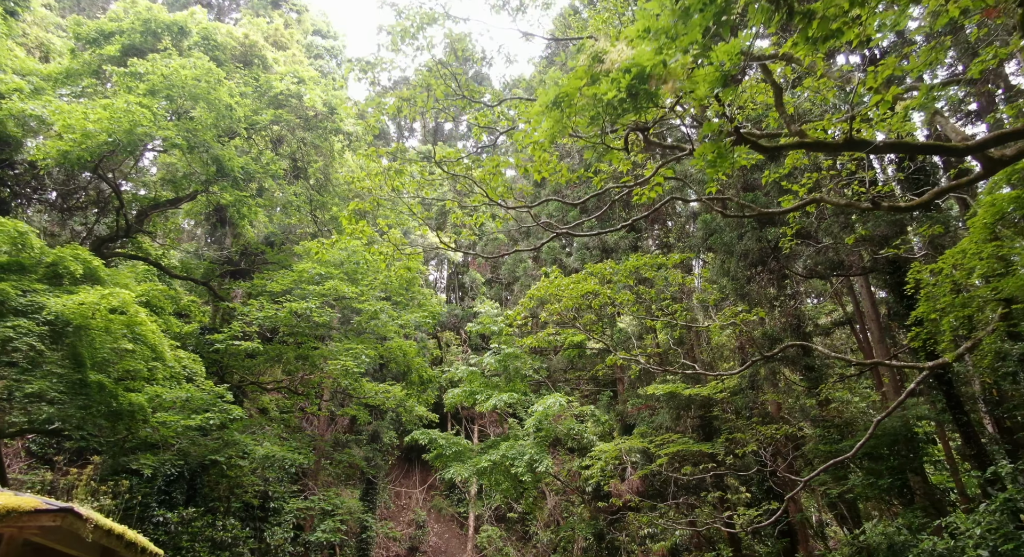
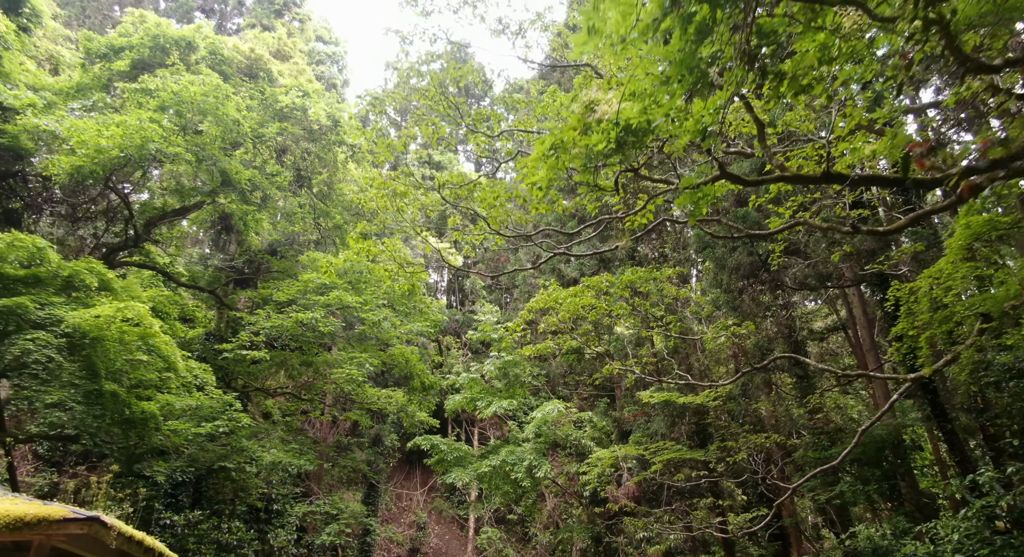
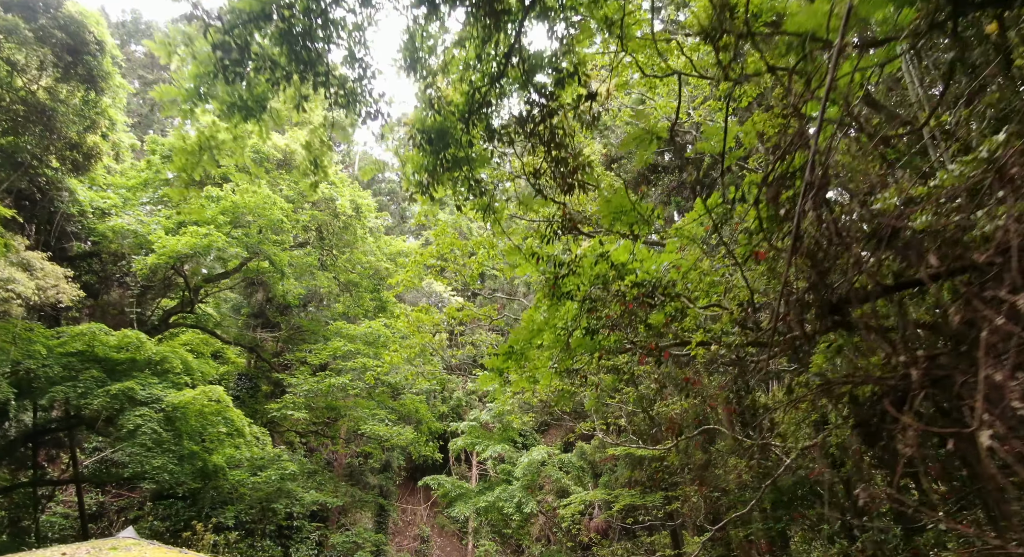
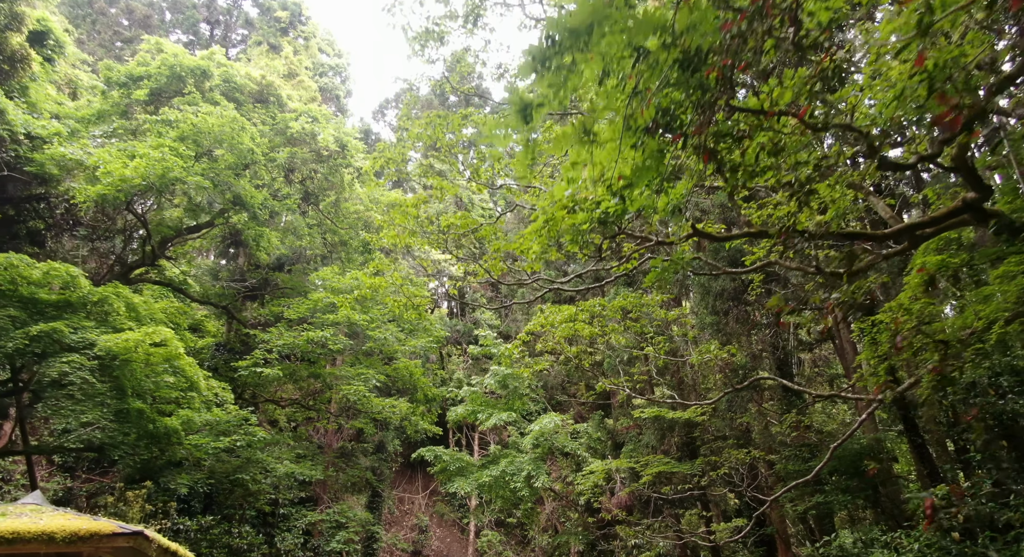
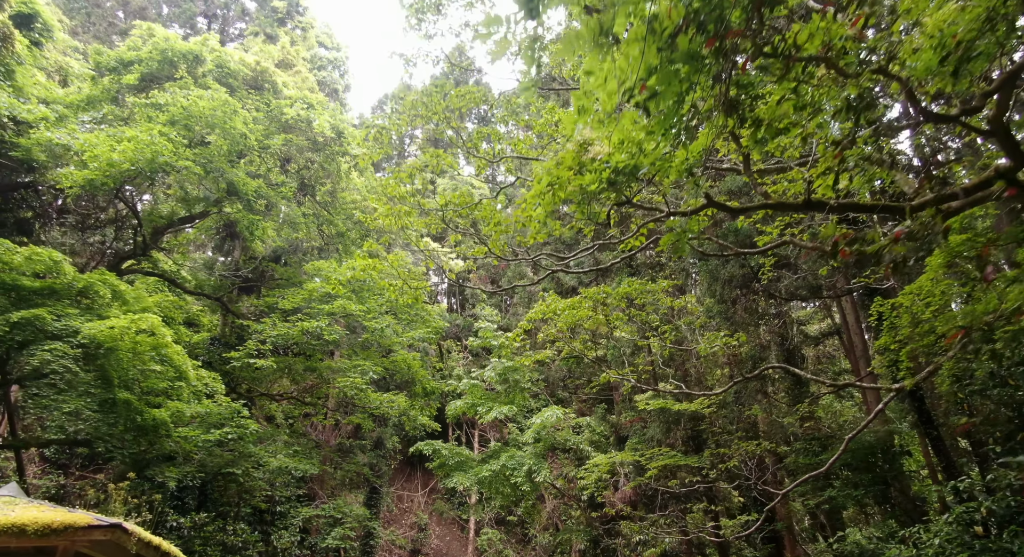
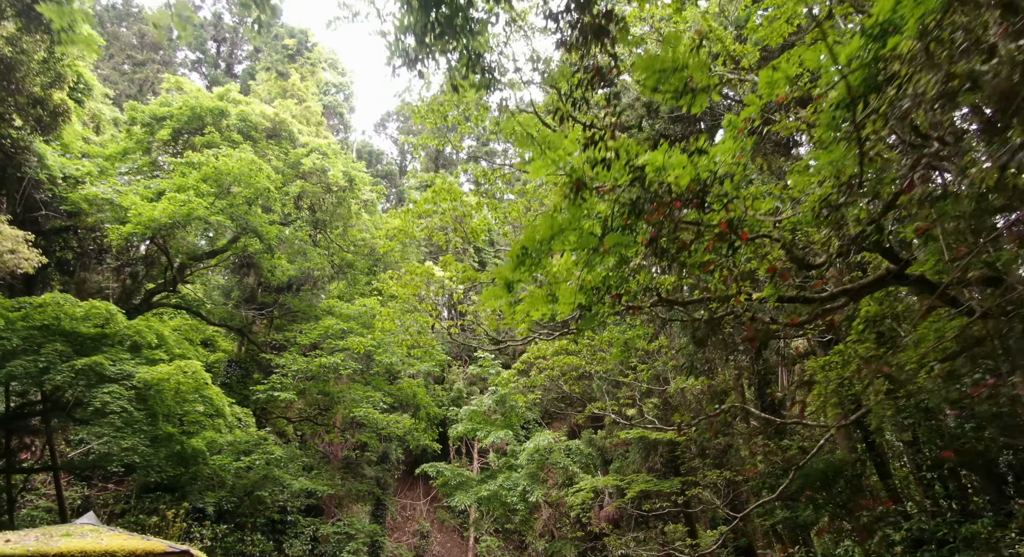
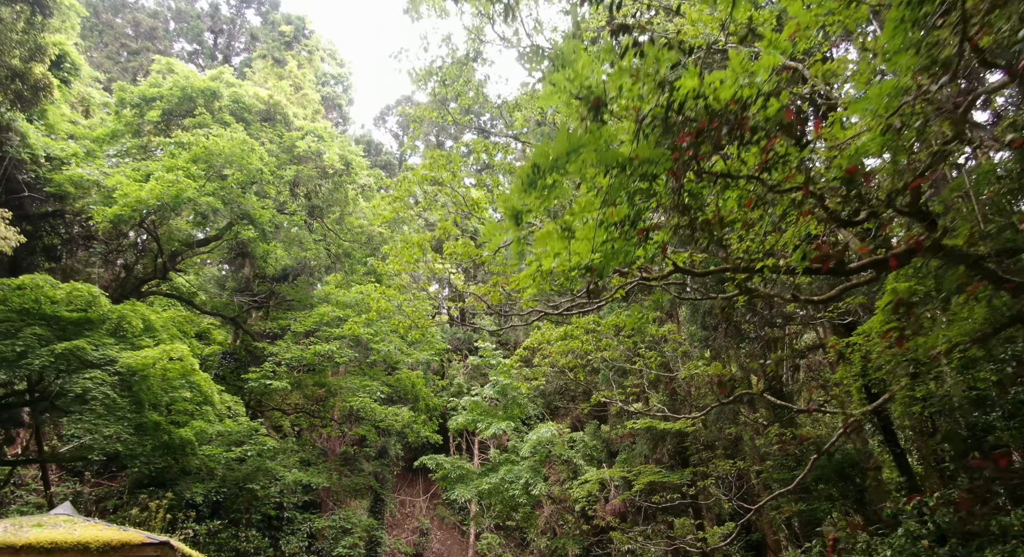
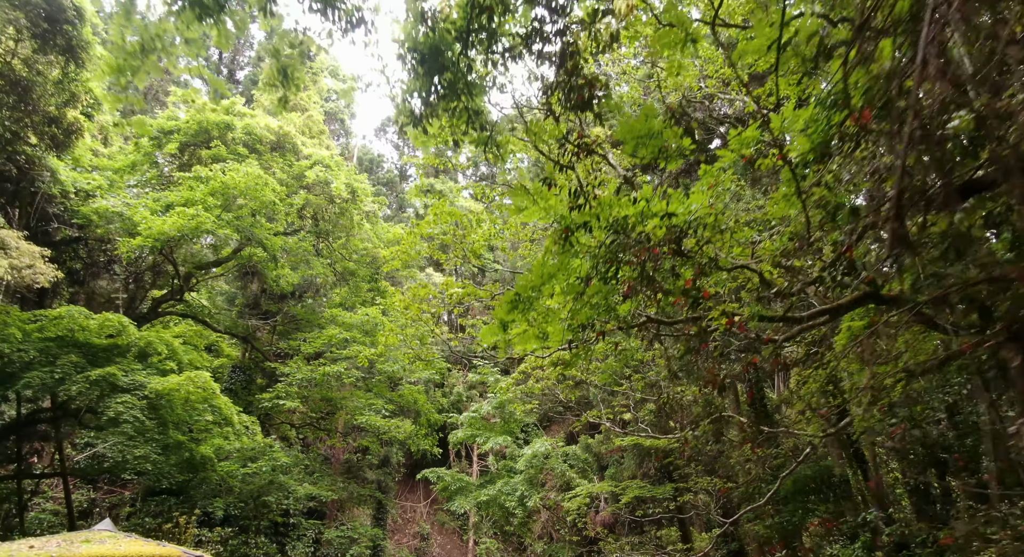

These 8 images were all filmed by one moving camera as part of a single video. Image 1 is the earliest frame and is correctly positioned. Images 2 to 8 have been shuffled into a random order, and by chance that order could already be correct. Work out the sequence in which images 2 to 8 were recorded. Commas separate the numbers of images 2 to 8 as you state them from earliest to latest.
2, 5, 4, 7, 6, 8, 3
